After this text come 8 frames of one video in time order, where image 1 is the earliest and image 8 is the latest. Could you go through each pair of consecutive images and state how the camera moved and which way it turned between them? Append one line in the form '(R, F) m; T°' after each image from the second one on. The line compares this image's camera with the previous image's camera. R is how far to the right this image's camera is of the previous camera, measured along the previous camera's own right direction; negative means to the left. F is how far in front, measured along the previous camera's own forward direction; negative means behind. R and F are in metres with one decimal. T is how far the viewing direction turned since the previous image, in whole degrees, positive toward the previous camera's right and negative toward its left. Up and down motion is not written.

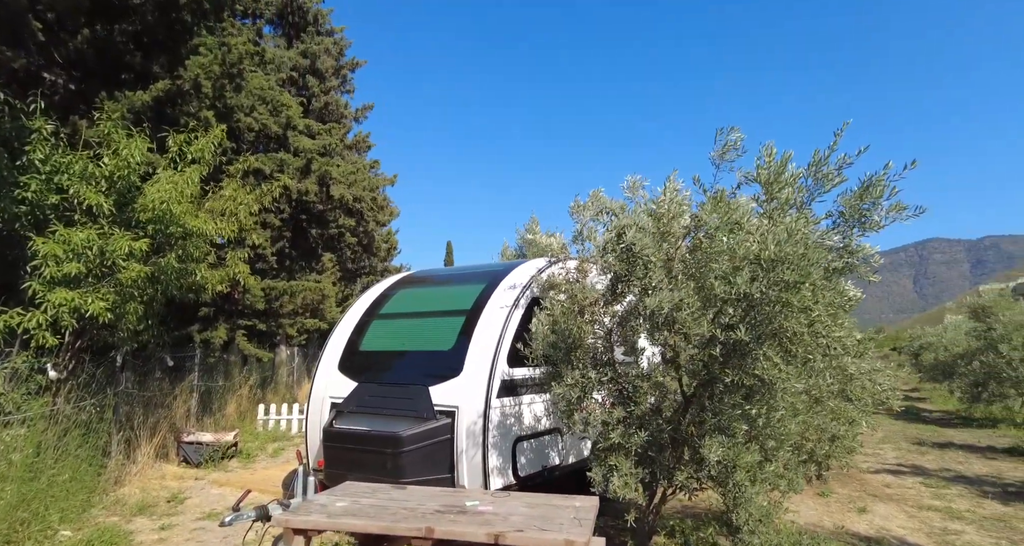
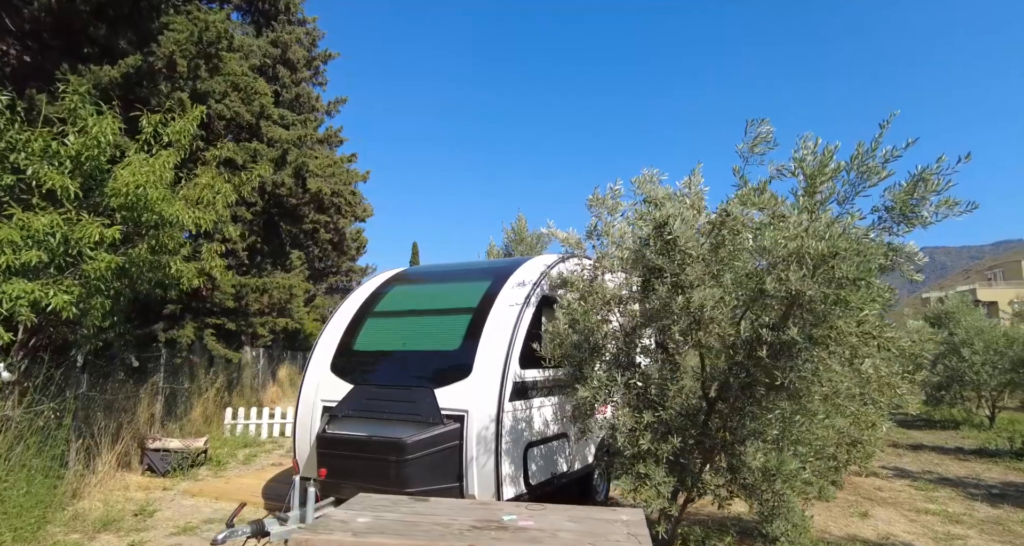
(-0.4, +0.3) m; +4°
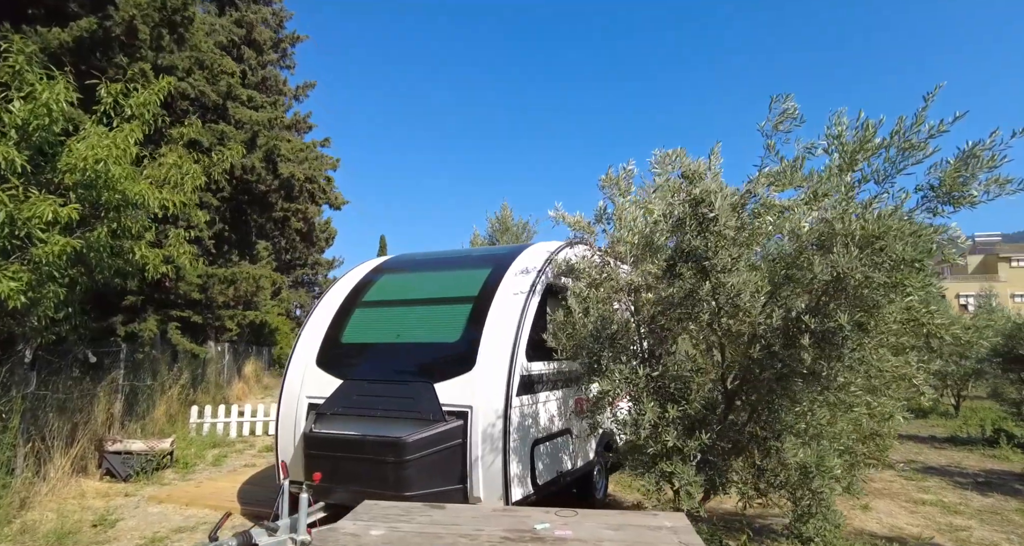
(-0.3, +0.4) m; +3°
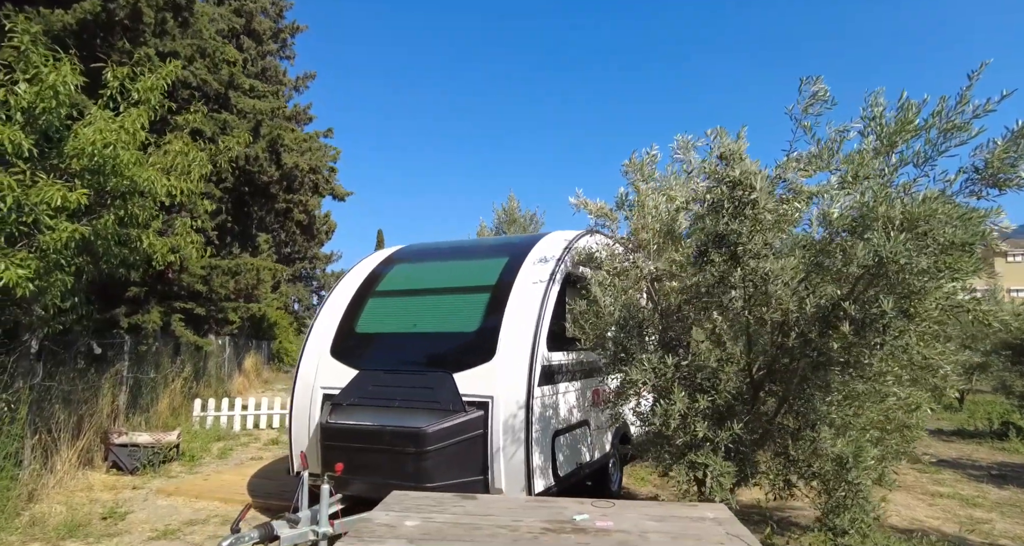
(-0.2, +0.1) m; 0°
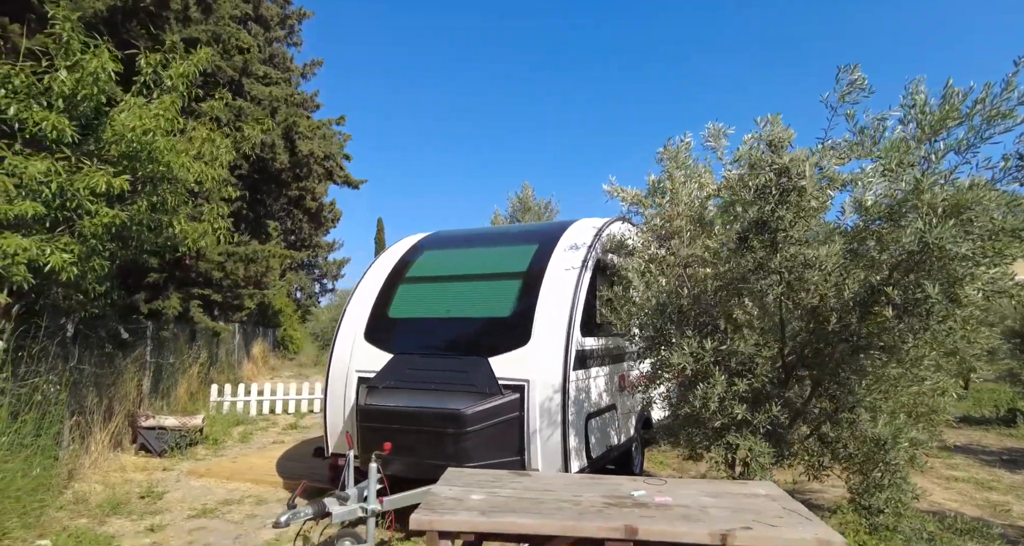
(-0.3, -0.1) m; 0°
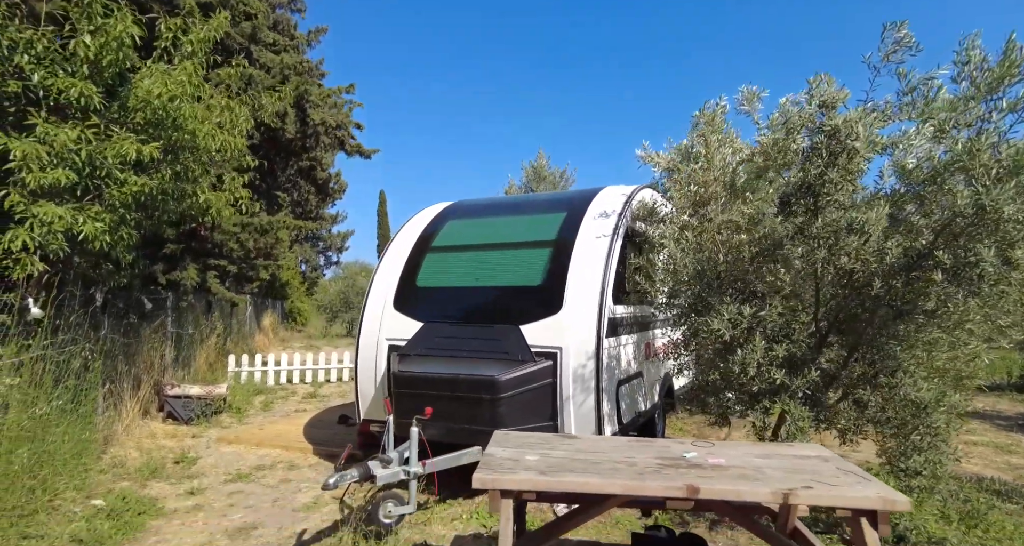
(-0.2, 0.0) m; 0°
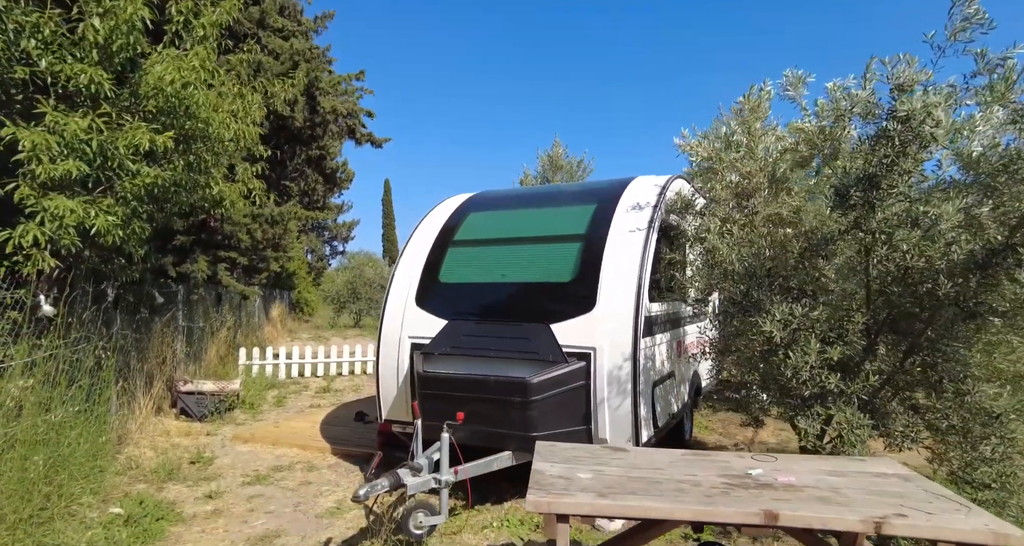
(-0.2, +0.2) m; 0°
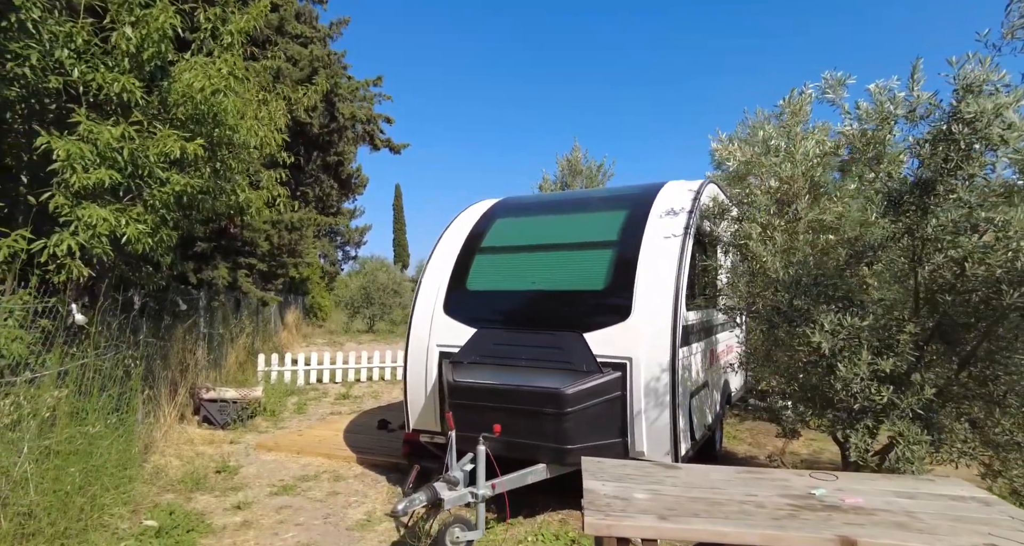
(-0.2, +0.1) m; -1°
